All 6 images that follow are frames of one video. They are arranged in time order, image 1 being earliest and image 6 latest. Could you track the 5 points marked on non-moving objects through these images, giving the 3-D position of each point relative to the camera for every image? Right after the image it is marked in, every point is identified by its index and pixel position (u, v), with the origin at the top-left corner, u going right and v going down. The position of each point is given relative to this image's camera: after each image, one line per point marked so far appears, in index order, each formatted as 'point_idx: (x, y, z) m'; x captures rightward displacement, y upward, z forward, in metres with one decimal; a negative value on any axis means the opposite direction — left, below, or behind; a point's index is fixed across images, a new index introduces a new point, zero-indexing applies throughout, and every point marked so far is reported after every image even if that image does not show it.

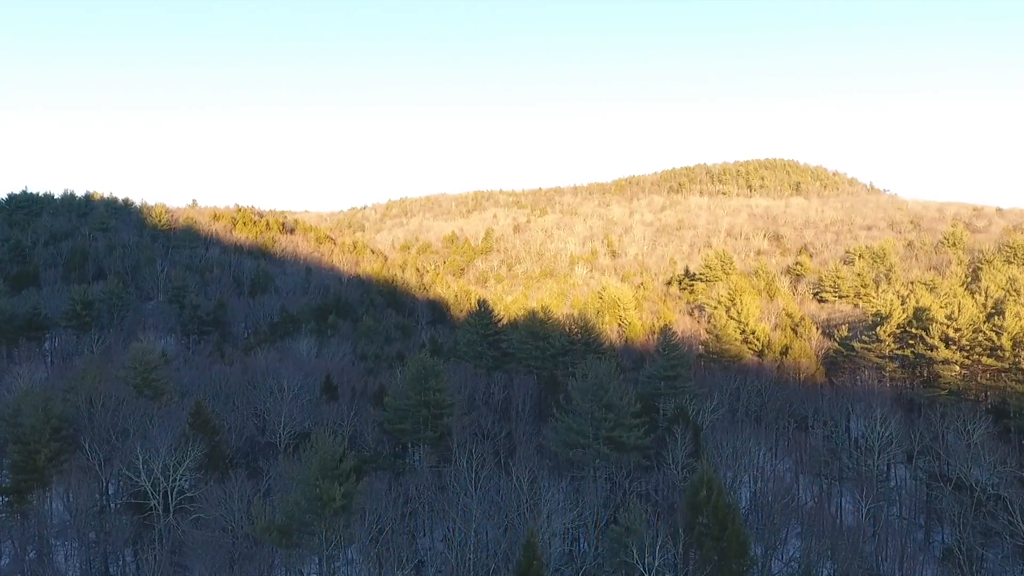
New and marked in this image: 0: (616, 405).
0: (+3.0, -3.4, +18.2) m
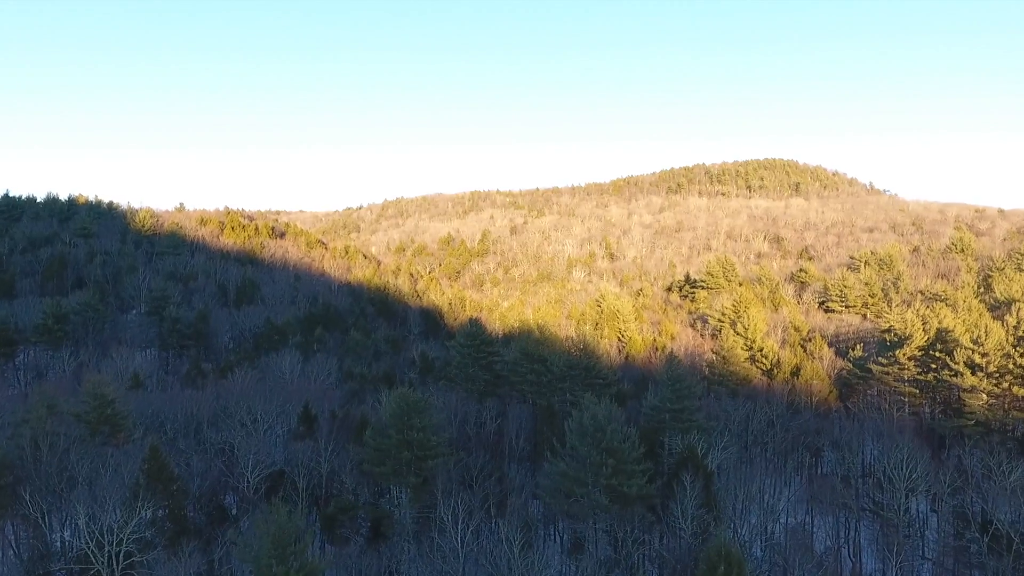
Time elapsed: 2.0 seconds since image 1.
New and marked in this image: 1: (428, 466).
0: (+2.8, -4.3, +16.4) m
1: (-2.5, -5.2, +18.3) m
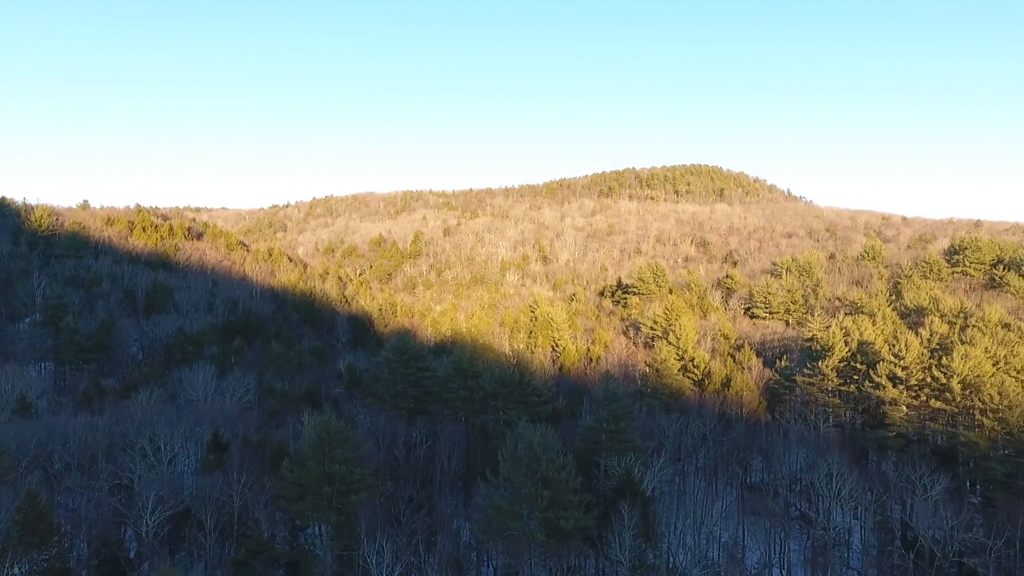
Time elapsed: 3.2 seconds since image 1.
0: (+1.0, -4.8, +15.6) m
1: (-4.4, -5.7, +16.9) m
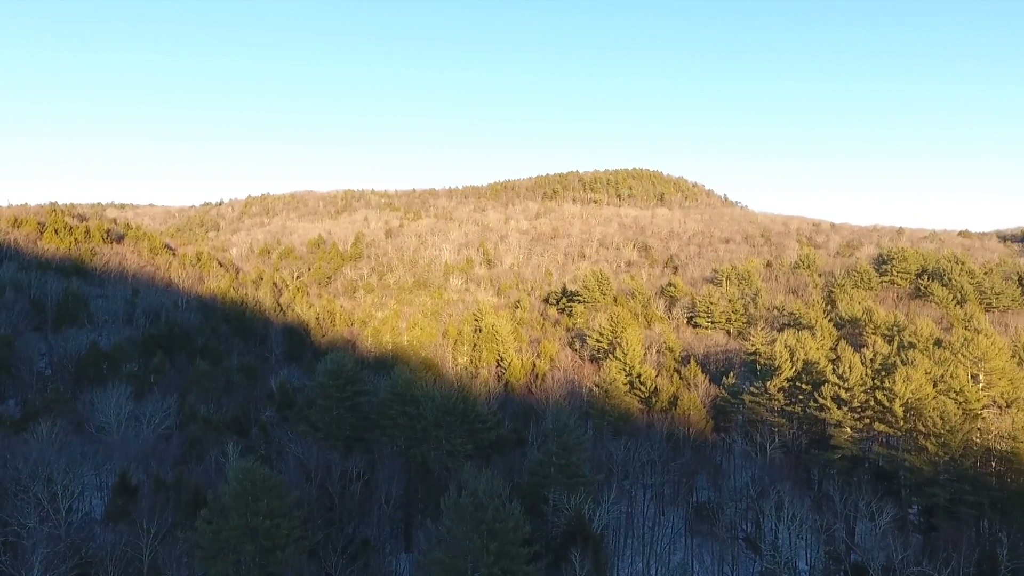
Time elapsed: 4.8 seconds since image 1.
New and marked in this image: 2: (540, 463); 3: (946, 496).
0: (-0.3, -5.6, +14.5) m
1: (-5.8, -6.5, +15.3) m
2: (+0.8, -5.4, +19.4) m
3: (+13.7, -6.6, +19.7) m
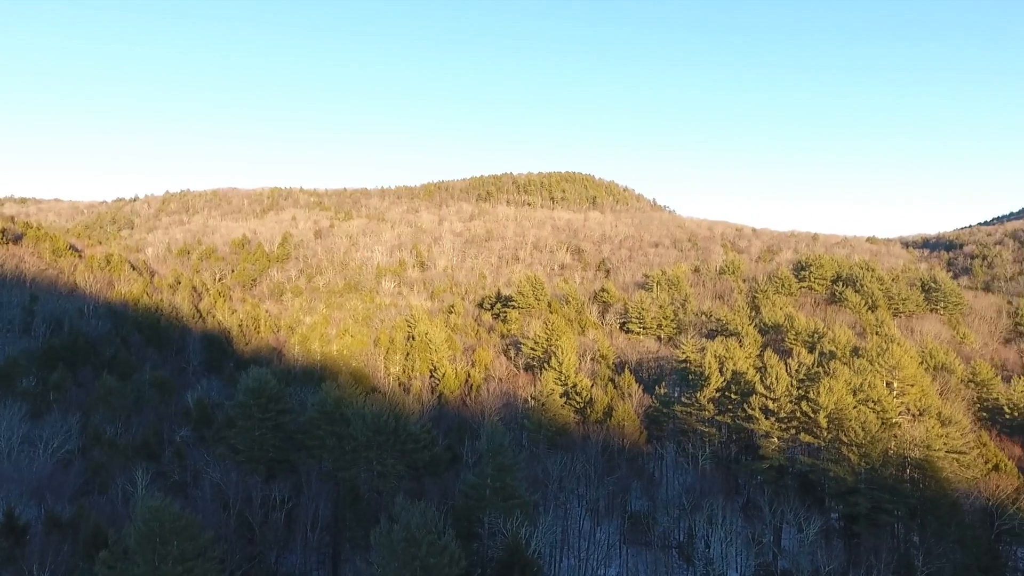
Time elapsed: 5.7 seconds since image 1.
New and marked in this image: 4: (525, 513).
0: (-1.7, -6.1, +13.8) m
1: (-7.3, -7.0, +14.0) m
2: (-1.2, -5.9, +18.8) m
3: (+11.6, -7.1, +20.5) m
4: (+0.4, -6.8, +18.9) m
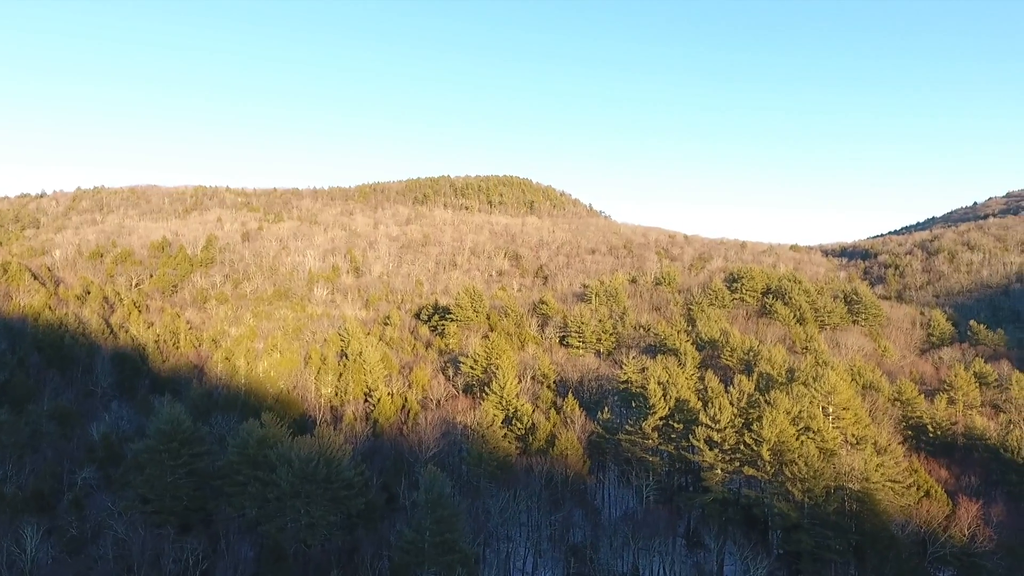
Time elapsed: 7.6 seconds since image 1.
0: (-2.9, -7.2, +12.4) m
1: (-8.4, -8.1, +12.1) m
2: (-2.8, -7.0, +17.5) m
3: (+9.7, -8.2, +20.4) m
4: (-1.3, -7.9, +17.7) m
